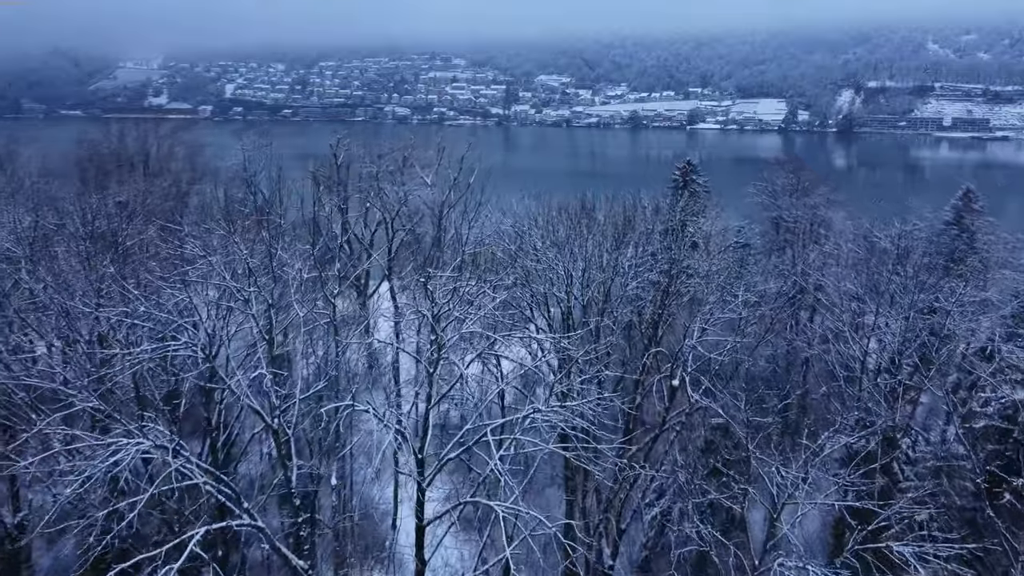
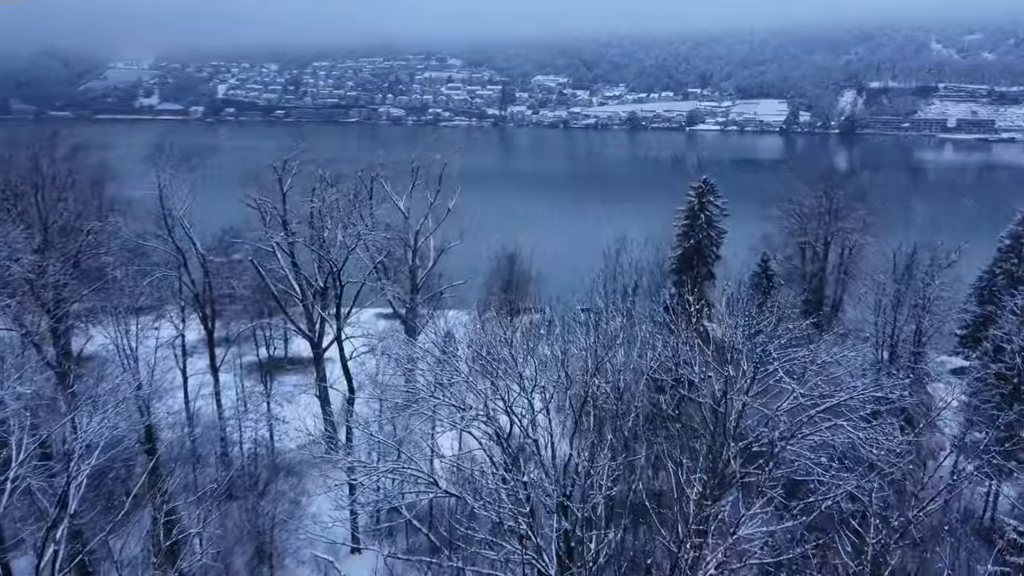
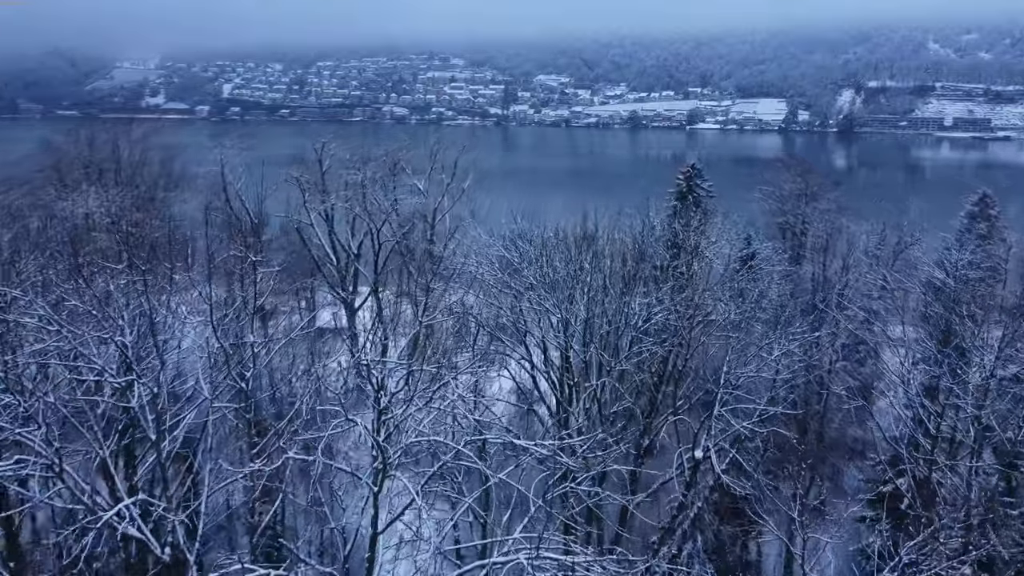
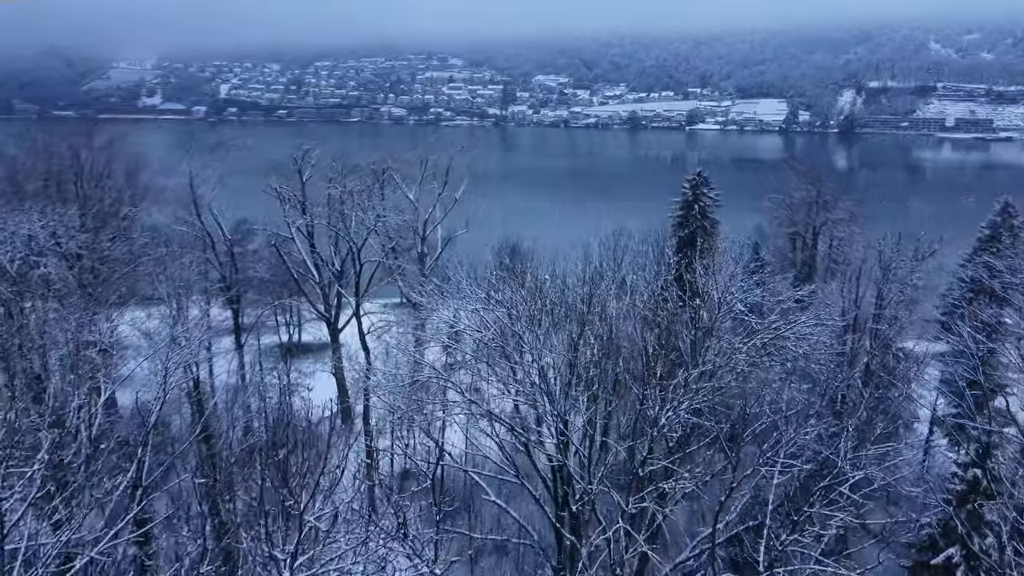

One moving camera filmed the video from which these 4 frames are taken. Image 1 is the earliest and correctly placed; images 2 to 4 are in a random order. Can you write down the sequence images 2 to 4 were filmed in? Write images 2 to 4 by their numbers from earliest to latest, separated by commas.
3, 4, 2
